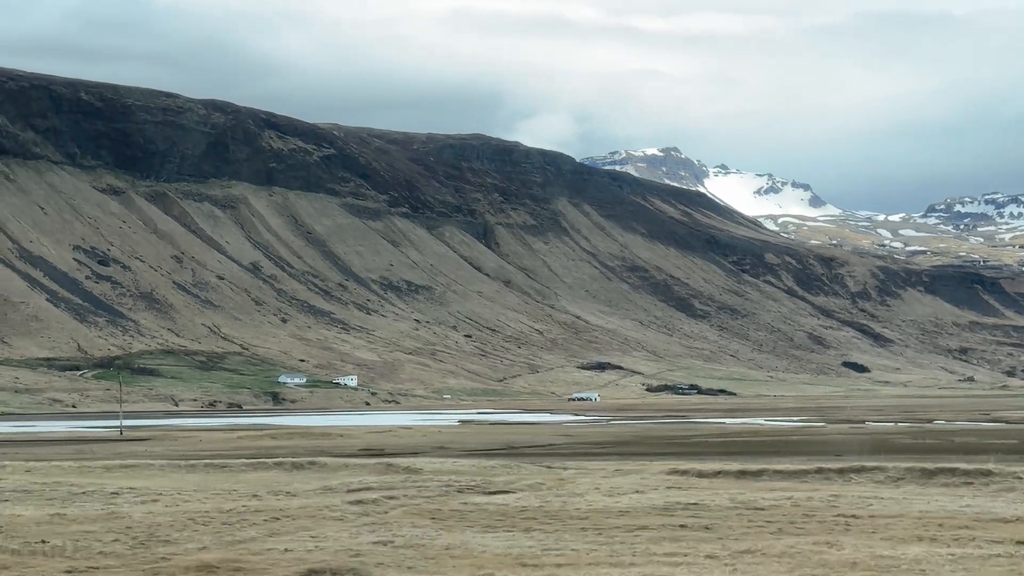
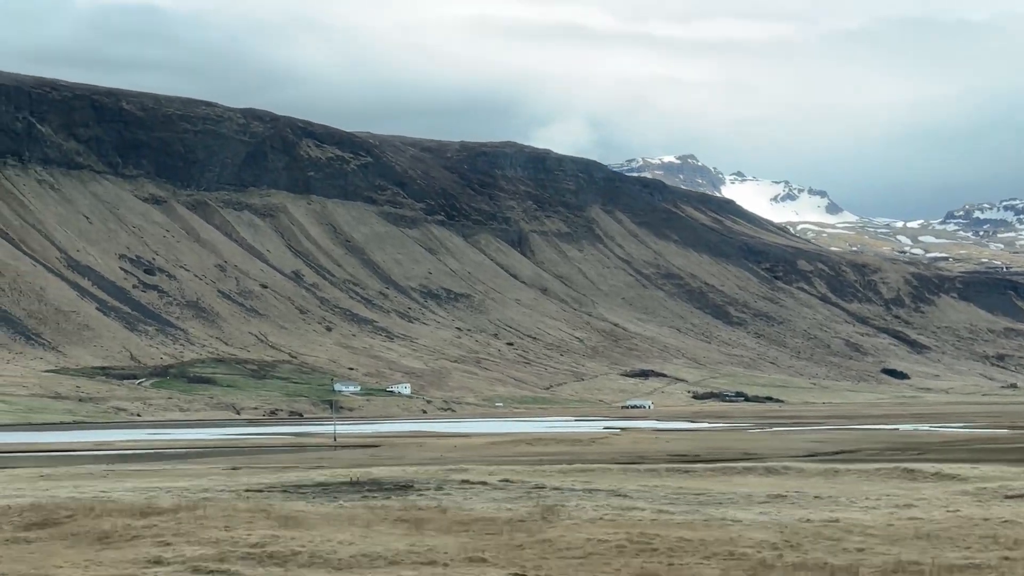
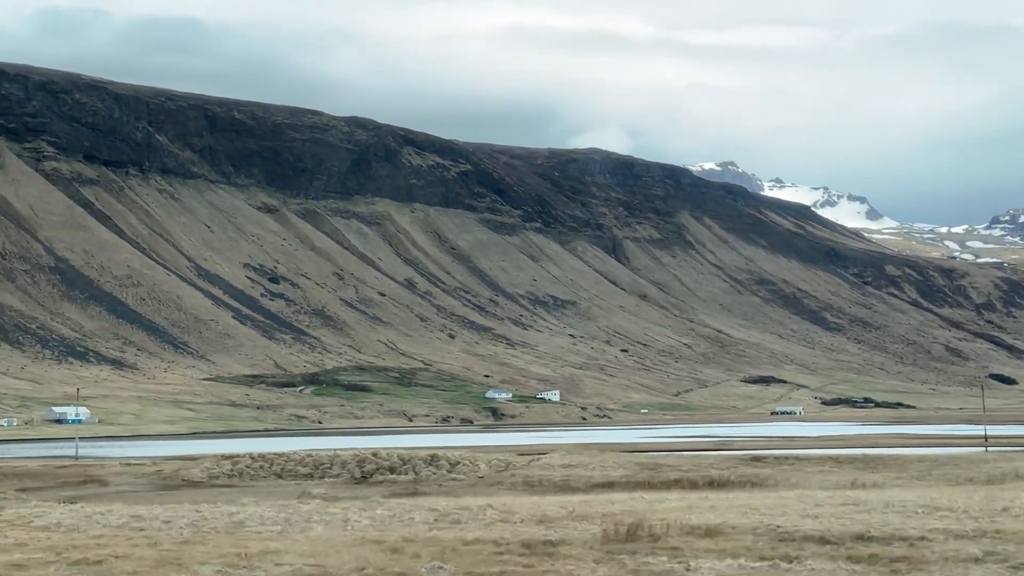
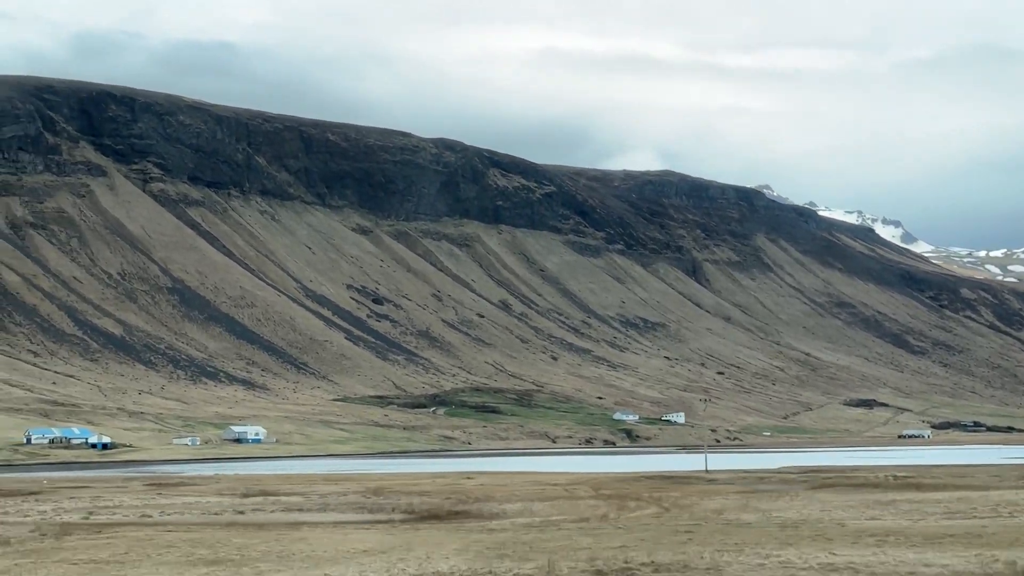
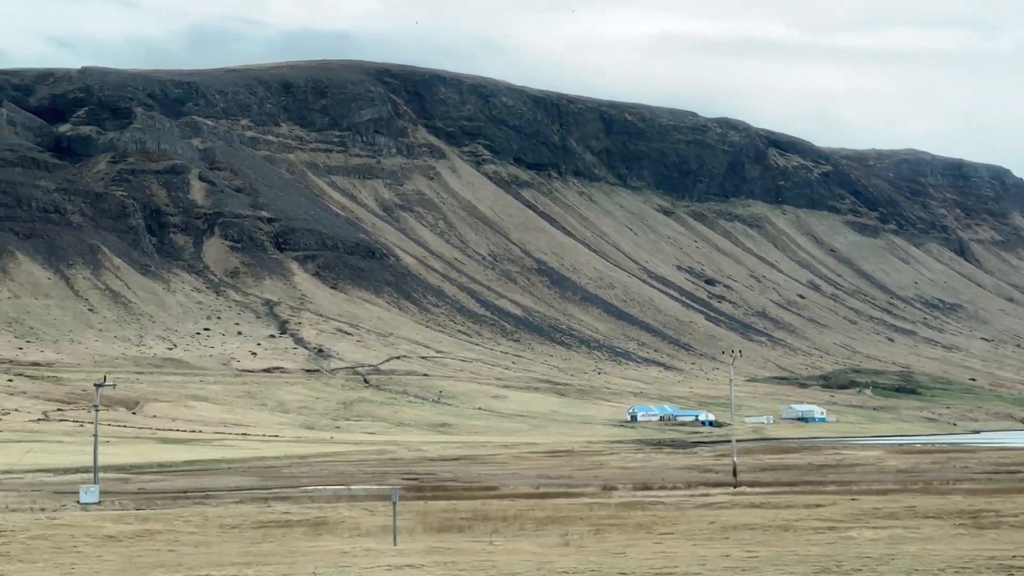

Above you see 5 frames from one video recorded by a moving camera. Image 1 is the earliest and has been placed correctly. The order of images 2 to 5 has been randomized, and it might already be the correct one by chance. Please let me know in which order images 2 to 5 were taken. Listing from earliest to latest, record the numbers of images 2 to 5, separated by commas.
2, 3, 4, 5
